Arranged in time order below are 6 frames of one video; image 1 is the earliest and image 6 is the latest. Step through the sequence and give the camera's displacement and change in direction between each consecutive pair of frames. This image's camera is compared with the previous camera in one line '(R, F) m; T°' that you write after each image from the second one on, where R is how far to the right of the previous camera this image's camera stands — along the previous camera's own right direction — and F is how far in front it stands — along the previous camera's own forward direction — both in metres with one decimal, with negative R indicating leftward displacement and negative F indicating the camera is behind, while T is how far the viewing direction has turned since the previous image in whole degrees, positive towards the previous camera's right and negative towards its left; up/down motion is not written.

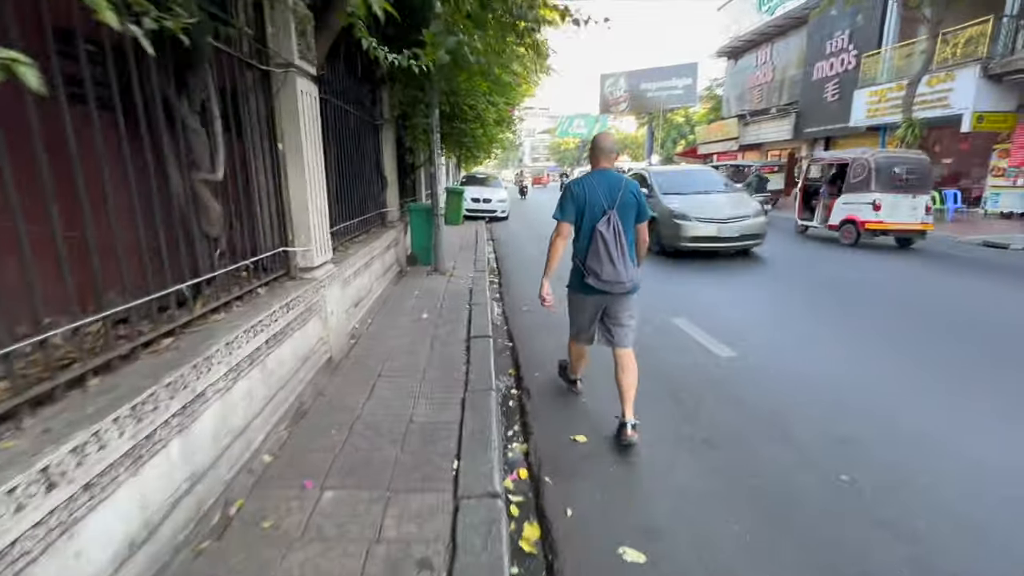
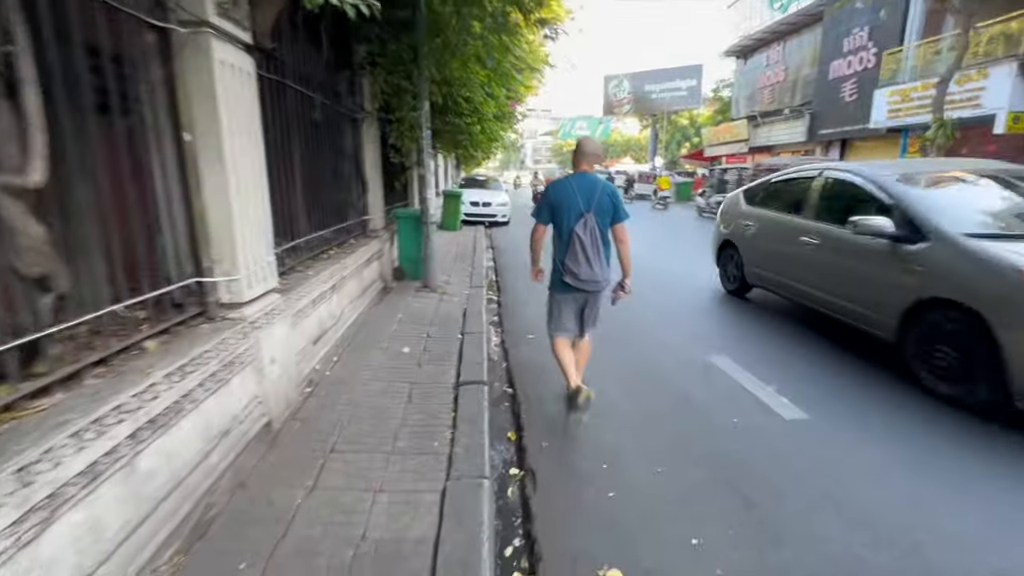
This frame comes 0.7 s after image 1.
(0.0, +1.1) m; 0°
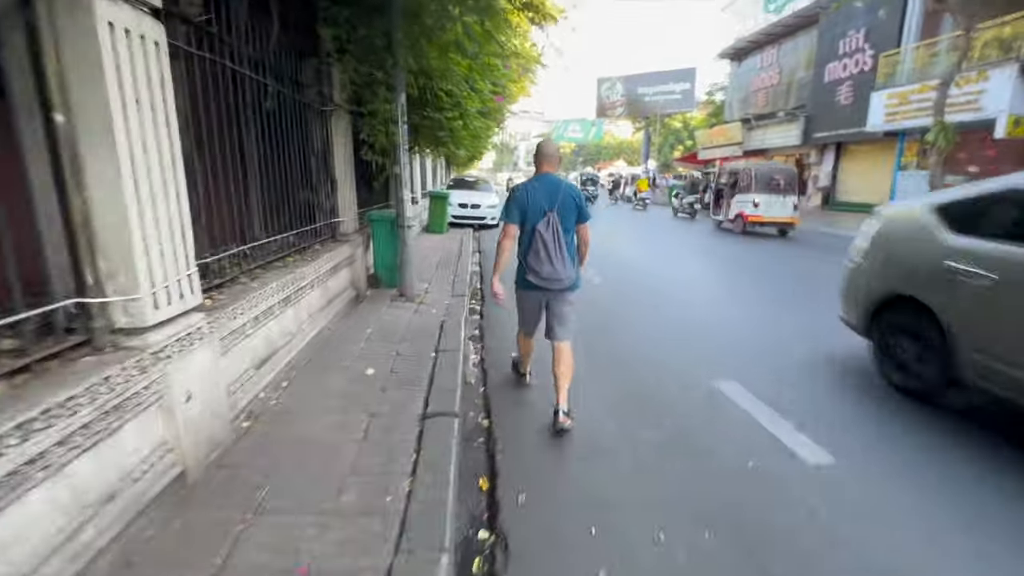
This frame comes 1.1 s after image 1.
(+0.1, +0.6) m; +1°
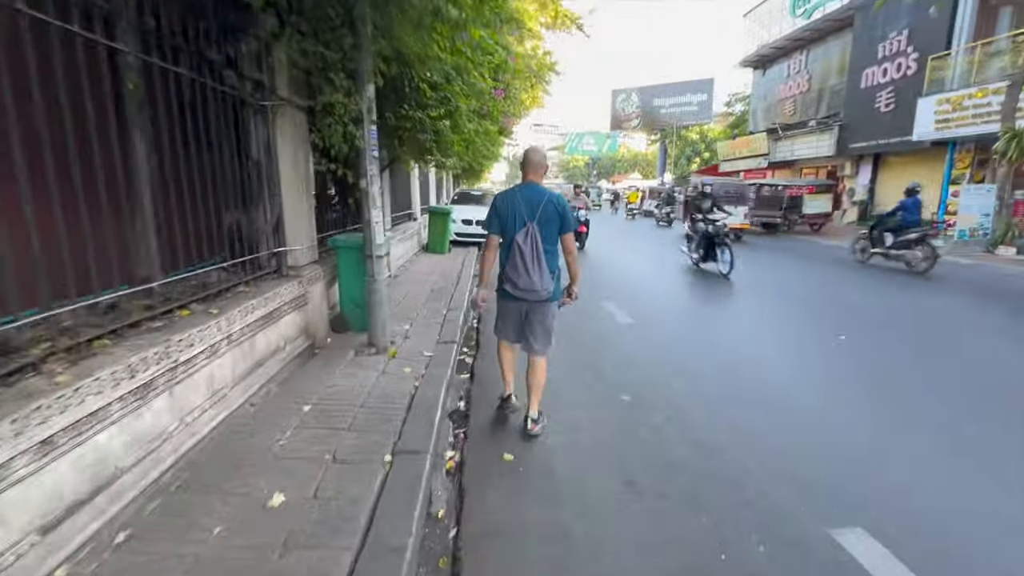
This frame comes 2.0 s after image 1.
(+0.1, +1.6) m; -1°
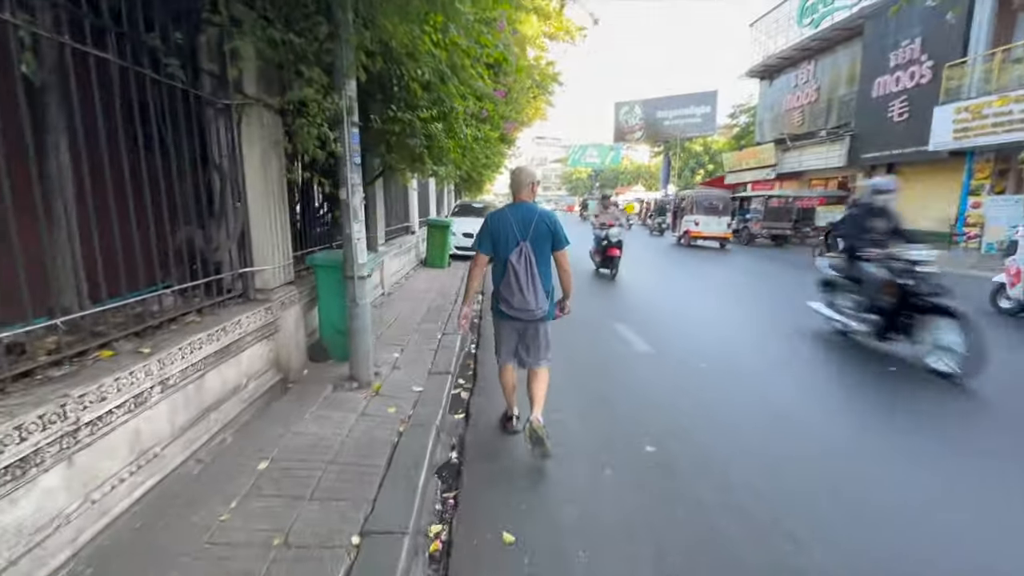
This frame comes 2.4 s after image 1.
(0.0, +0.7) m; 0°
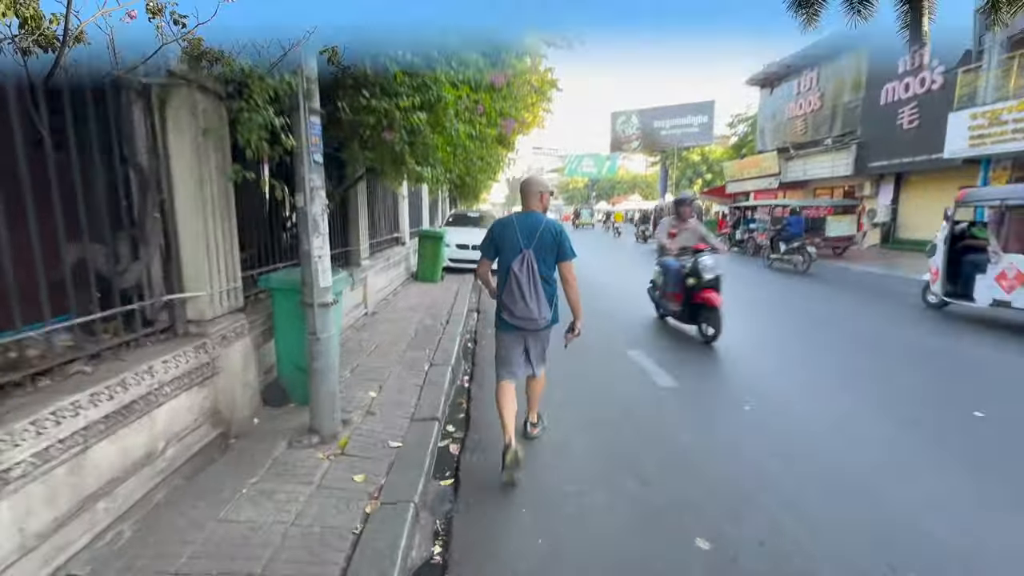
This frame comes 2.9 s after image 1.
(0.0, +1.0) m; 0°
